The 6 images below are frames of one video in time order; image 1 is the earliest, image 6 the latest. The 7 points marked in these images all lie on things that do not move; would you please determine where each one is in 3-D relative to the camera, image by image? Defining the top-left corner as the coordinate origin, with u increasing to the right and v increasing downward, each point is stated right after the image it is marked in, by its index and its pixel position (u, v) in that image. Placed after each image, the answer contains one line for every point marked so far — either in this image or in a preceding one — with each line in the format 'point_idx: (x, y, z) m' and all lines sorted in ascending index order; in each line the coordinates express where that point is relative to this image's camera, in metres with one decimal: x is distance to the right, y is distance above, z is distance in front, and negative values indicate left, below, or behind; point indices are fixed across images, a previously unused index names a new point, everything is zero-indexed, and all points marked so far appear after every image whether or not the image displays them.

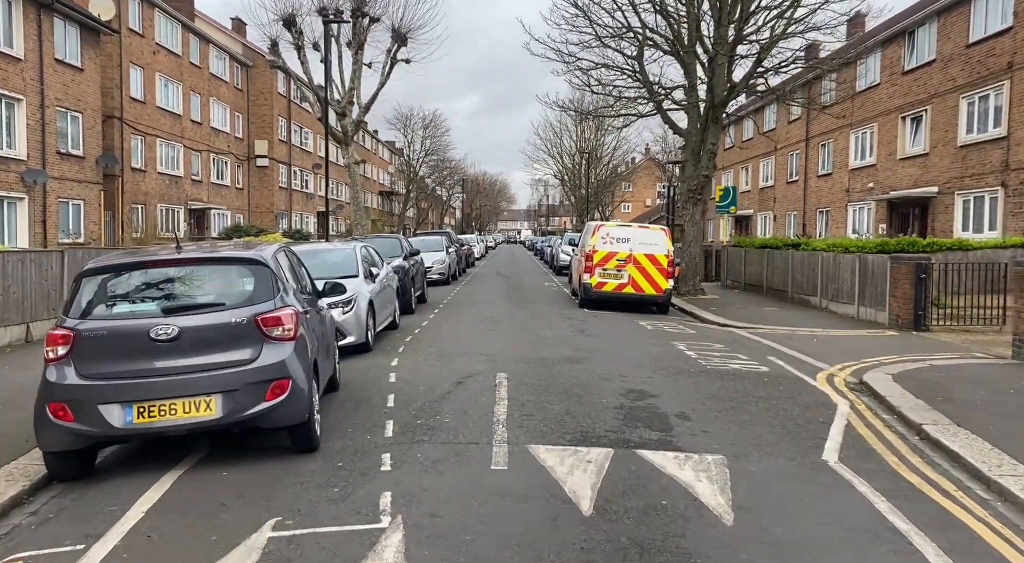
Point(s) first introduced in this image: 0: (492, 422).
0: (-0.2, -1.3, +6.3) m
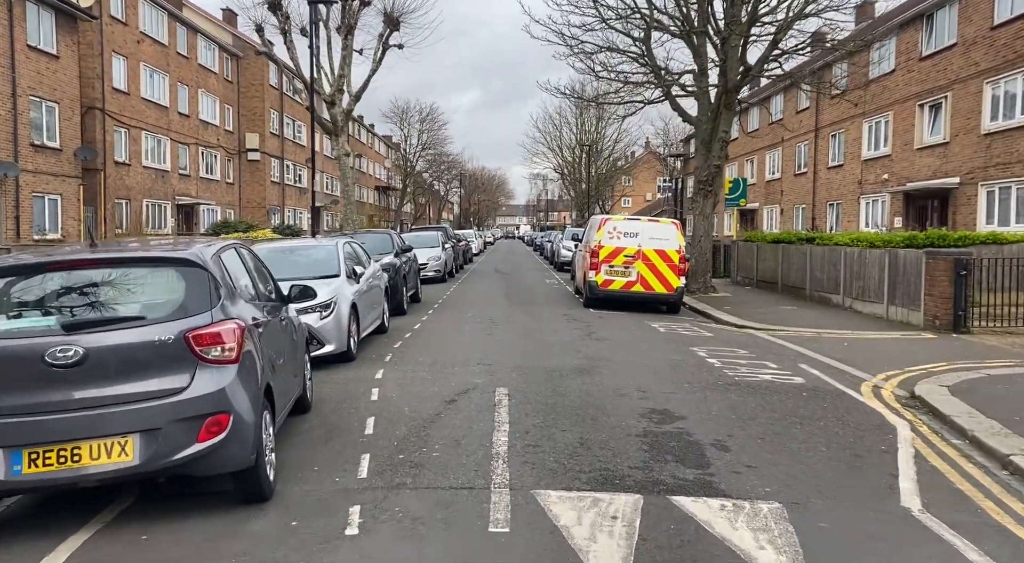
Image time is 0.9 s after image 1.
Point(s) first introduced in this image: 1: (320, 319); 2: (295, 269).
0: (-0.2, -1.3, +5.2) m
1: (-2.3, -0.5, +8.6) m
2: (-3.0, +0.2, +9.9) m
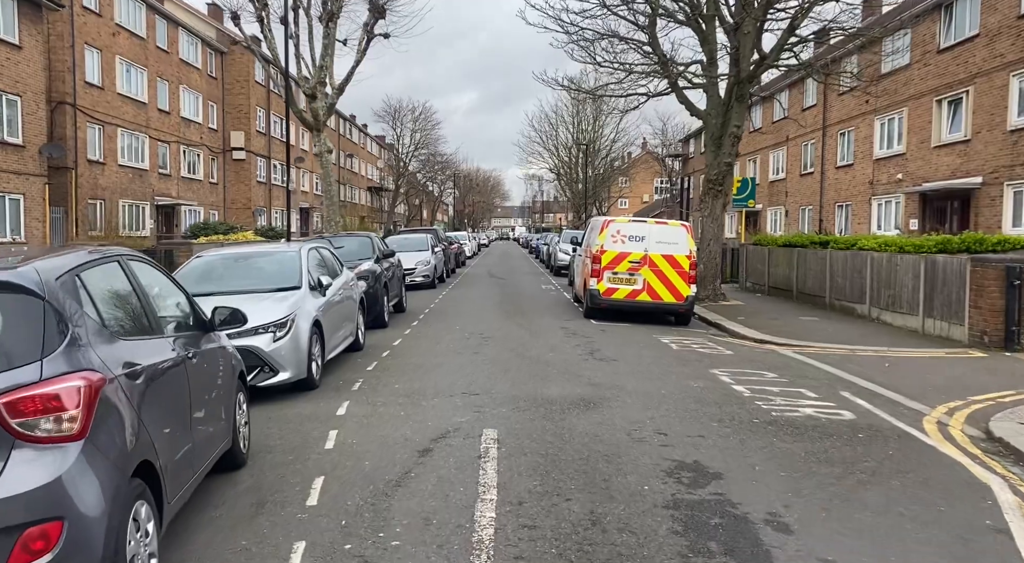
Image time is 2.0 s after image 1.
0: (-0.2, -1.4, +3.8) m
1: (-2.4, -0.6, +7.1) m
2: (-3.1, 0.0, +8.5) m
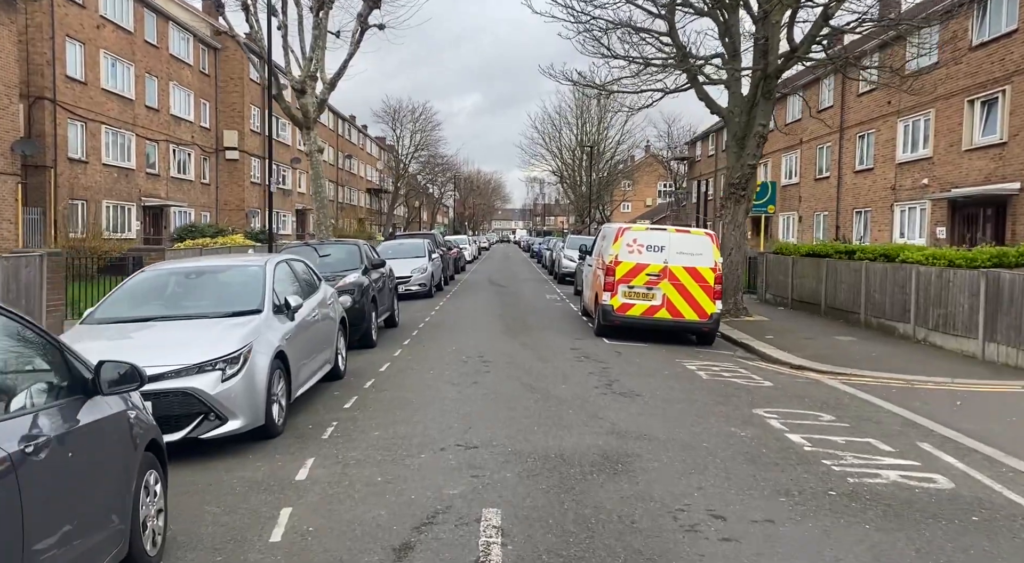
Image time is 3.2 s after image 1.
0: (-0.2, -1.6, +2.3) m
1: (-2.3, -0.8, +5.7) m
2: (-3.1, -0.2, +7.0) m
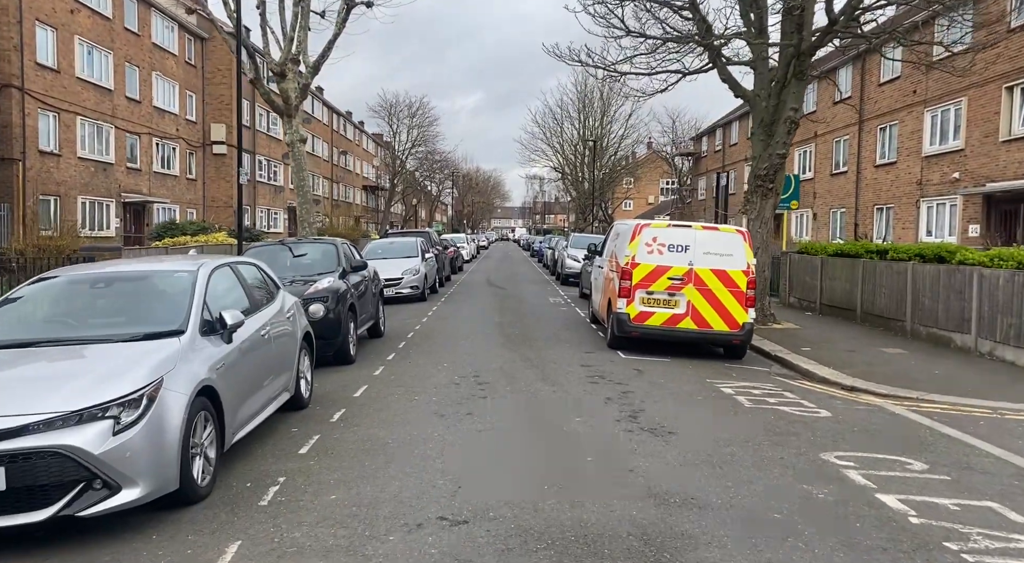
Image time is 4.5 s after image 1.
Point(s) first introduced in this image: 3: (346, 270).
0: (-0.1, -1.7, +0.7) m
1: (-2.3, -0.9, +4.1) m
2: (-3.1, -0.3, +5.4) m
3: (-2.5, +0.2, +10.6) m
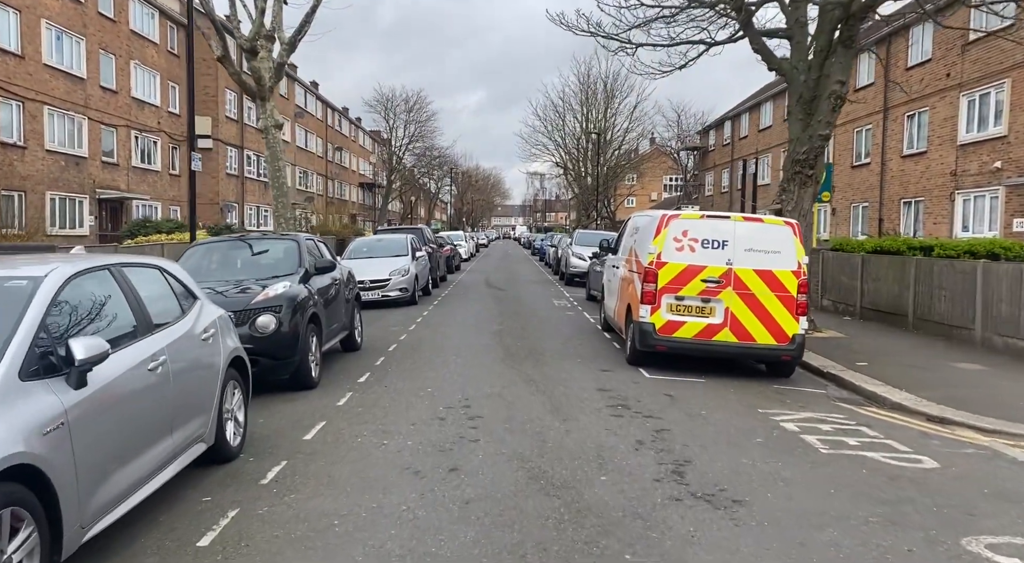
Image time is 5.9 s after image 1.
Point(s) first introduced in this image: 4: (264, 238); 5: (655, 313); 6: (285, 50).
0: (-0.1, -1.8, -1.1) m
1: (-2.3, -1.0, +2.3) m
2: (-3.1, -0.3, +3.6) m
3: (-2.5, +0.1, +8.8) m
4: (-3.3, +0.6, +9.4) m
5: (+1.8, -0.4, +8.7) m
6: (-5.1, +5.2, +16.0) m
